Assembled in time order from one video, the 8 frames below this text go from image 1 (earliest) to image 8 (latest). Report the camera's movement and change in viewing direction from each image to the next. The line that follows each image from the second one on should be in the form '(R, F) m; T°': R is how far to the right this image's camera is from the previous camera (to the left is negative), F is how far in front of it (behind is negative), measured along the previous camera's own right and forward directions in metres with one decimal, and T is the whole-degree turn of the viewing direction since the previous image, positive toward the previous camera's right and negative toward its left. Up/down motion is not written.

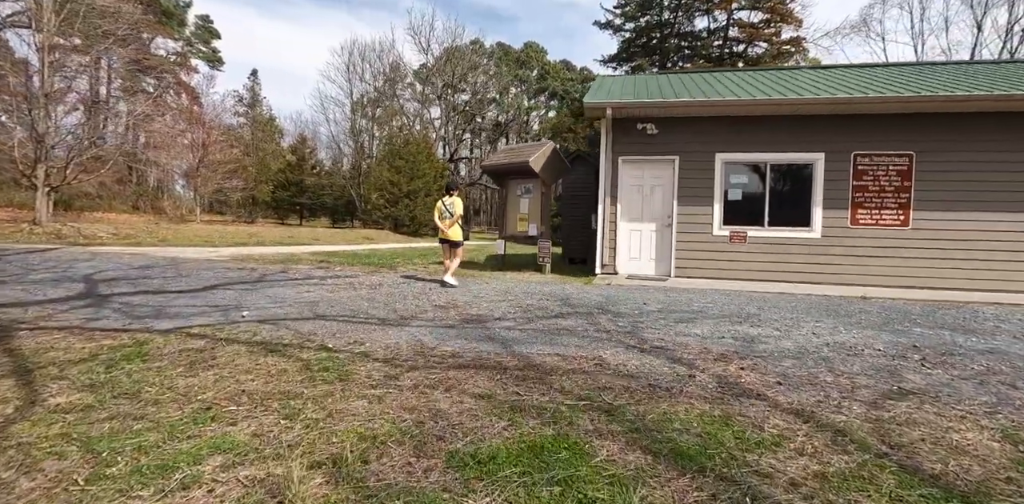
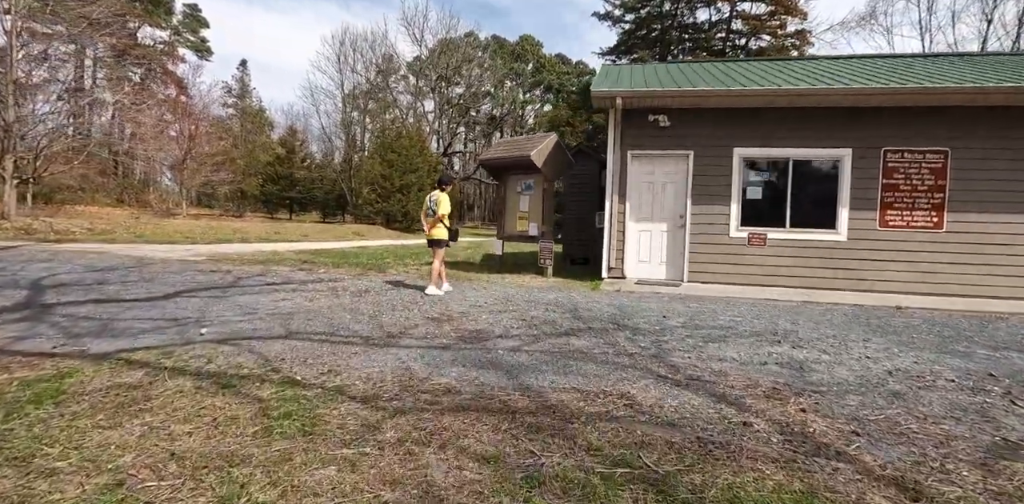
(-0.1, +0.7) m; +1°
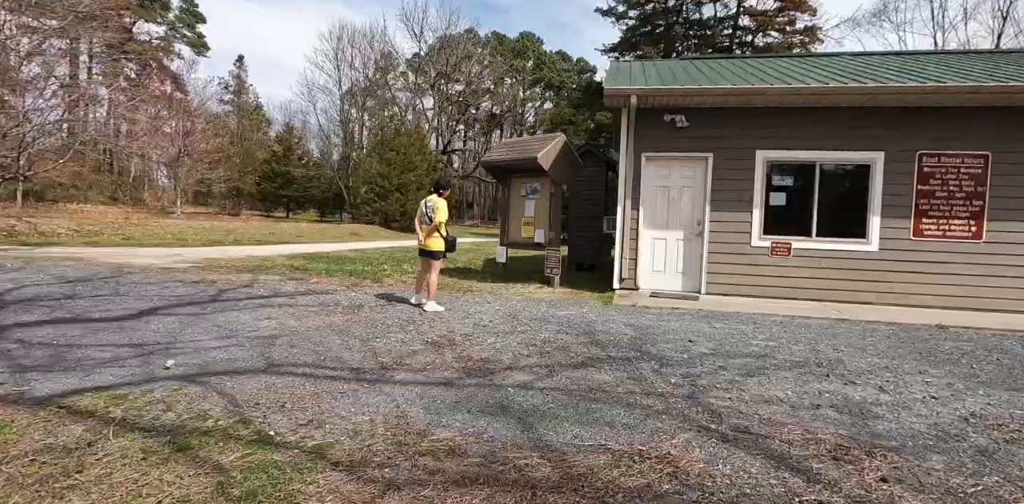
(-0.1, +0.6) m; 0°
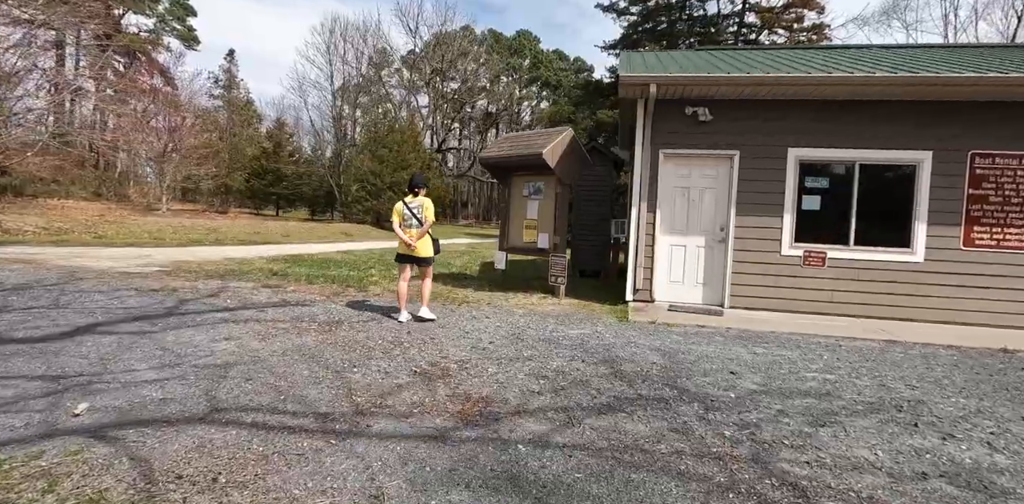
(-0.1, +0.8) m; +1°
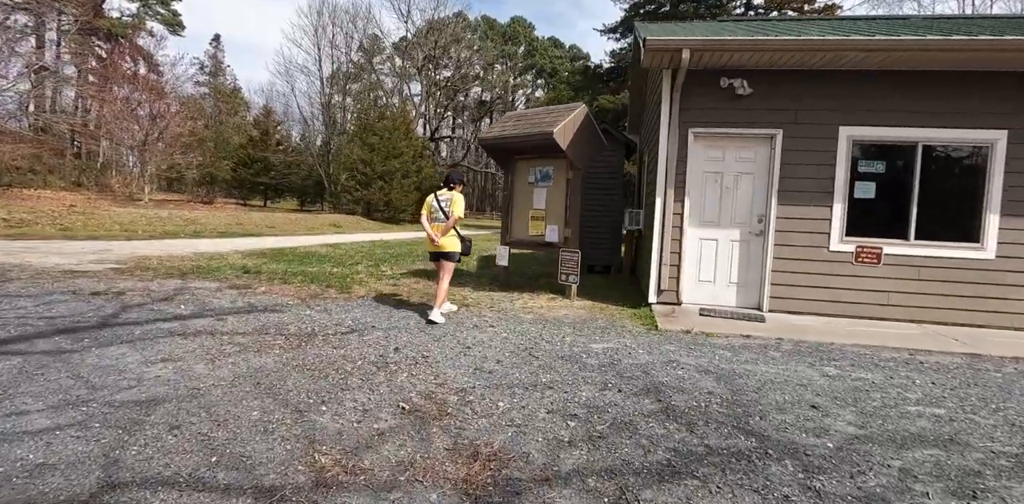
(-0.2, +1.0) m; +1°
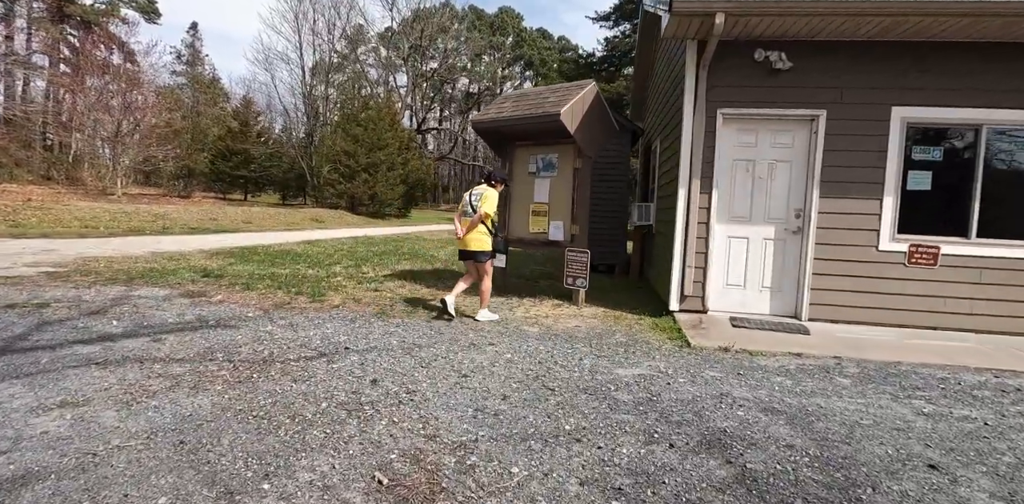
(-0.1, +0.9) m; +1°
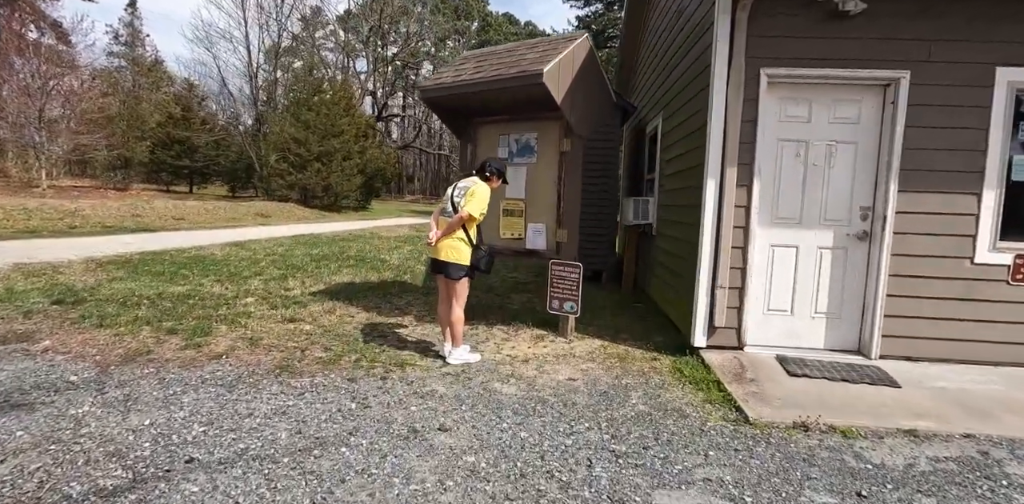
(0.0, +1.6) m; +4°
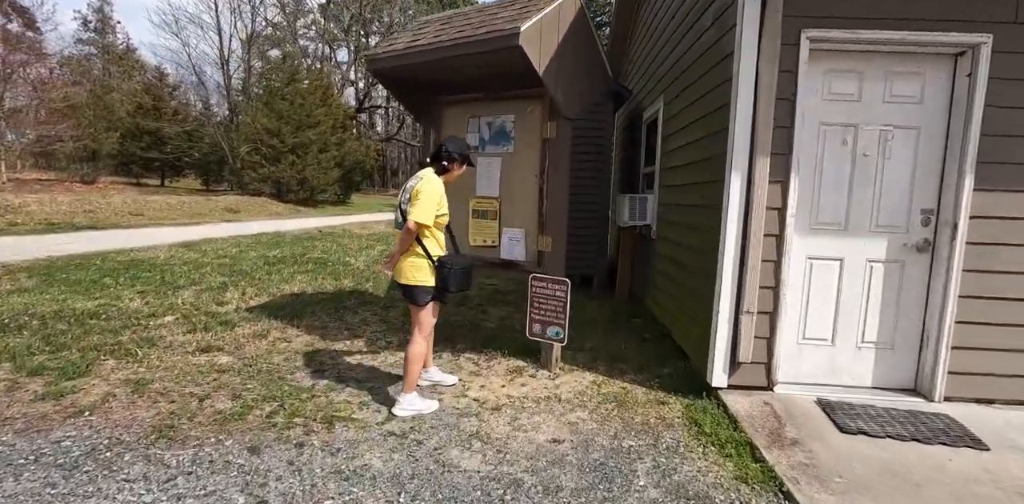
(+0.1, +0.9) m; +1°
